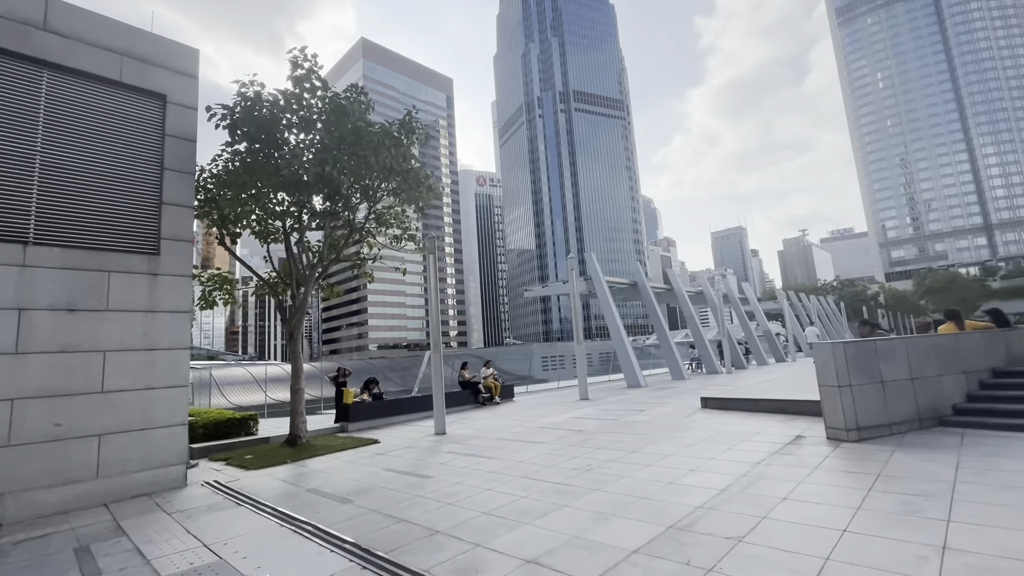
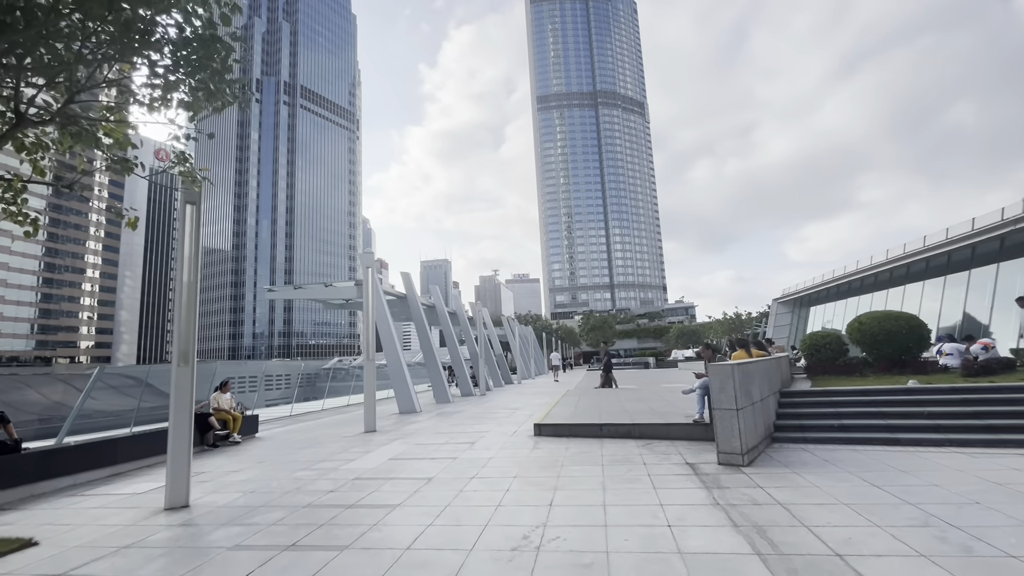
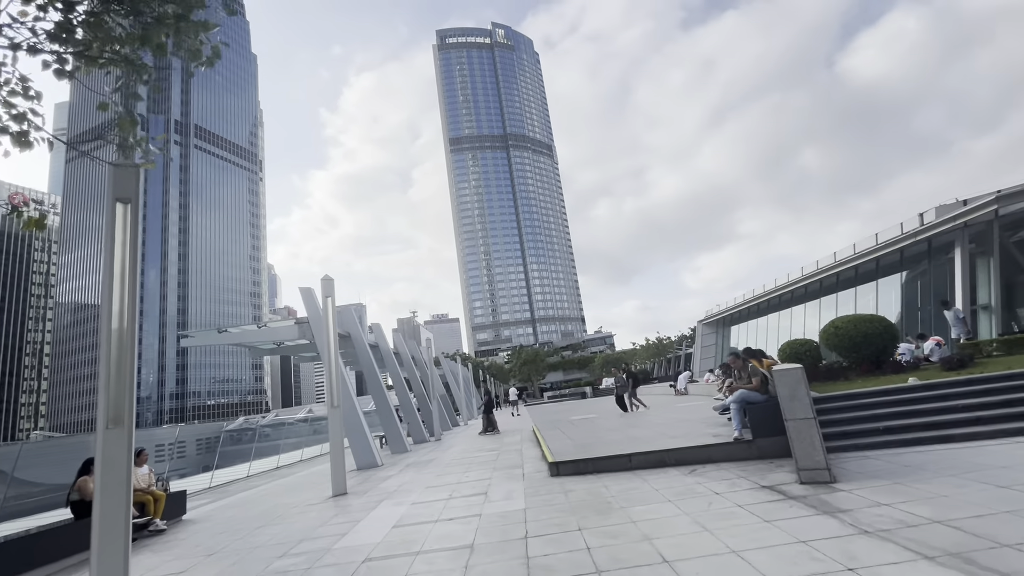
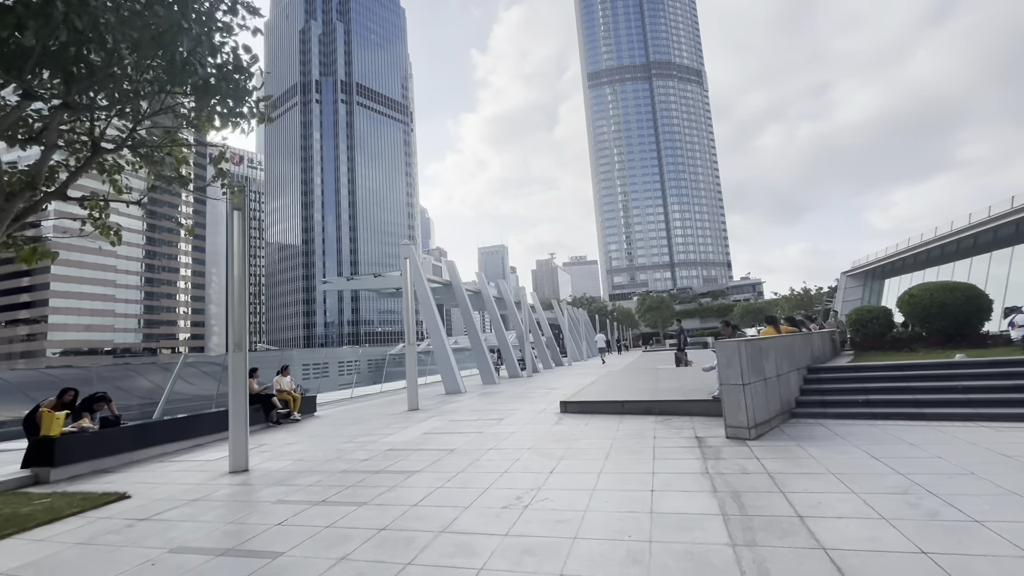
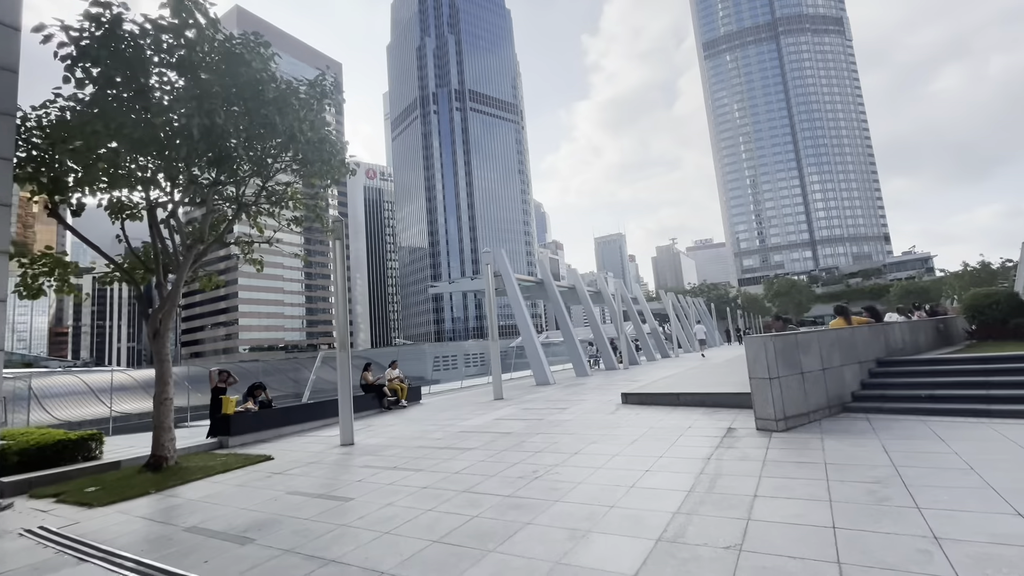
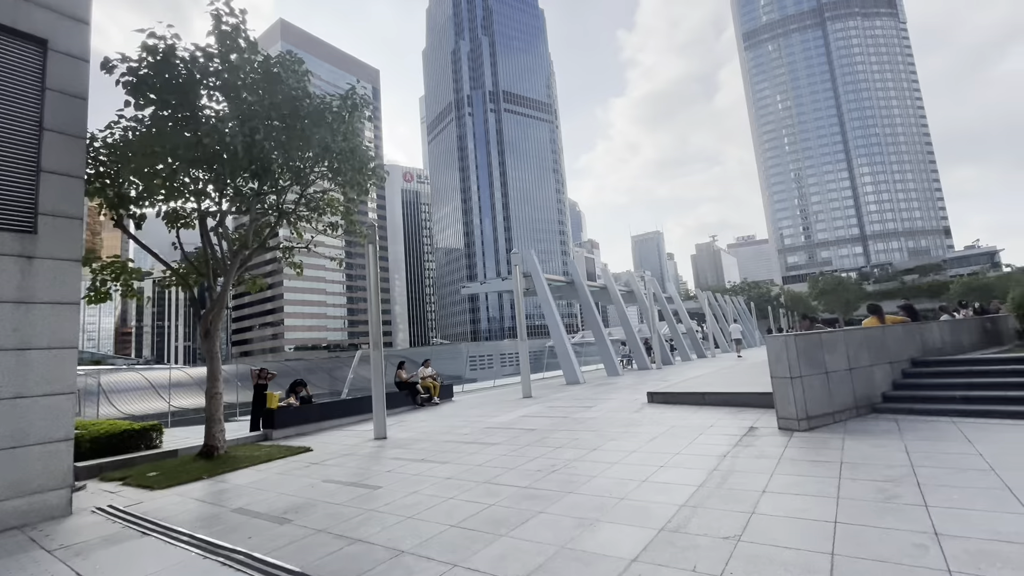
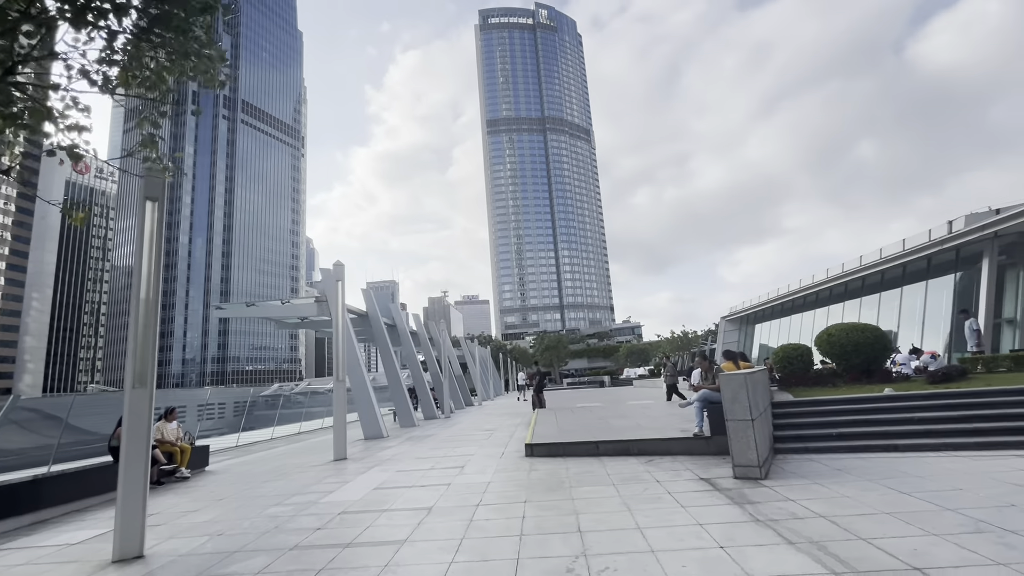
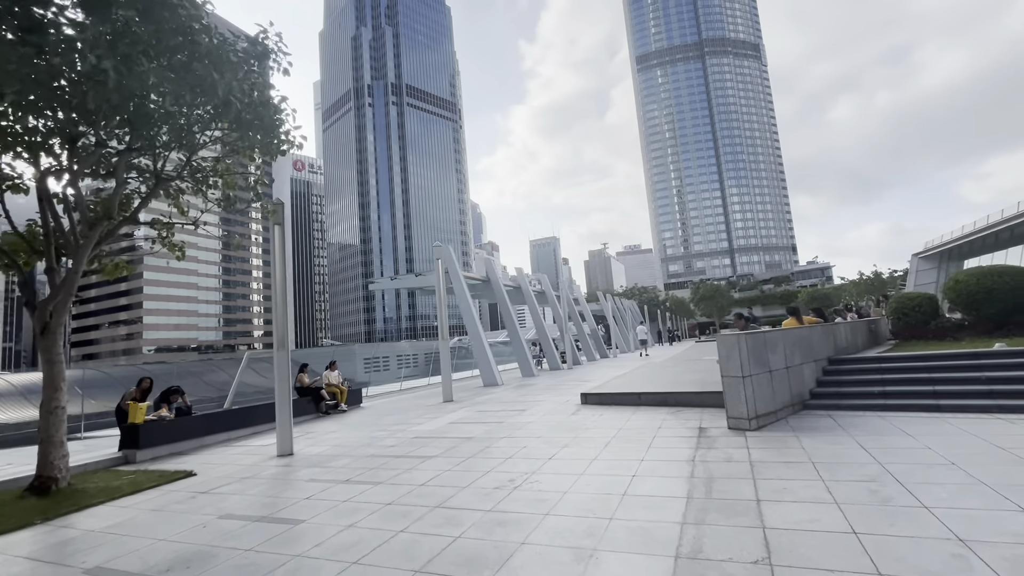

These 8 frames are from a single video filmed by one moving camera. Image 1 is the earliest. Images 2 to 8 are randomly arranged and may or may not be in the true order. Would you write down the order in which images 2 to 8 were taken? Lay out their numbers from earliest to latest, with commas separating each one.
6, 5, 8, 4, 2, 7, 3
